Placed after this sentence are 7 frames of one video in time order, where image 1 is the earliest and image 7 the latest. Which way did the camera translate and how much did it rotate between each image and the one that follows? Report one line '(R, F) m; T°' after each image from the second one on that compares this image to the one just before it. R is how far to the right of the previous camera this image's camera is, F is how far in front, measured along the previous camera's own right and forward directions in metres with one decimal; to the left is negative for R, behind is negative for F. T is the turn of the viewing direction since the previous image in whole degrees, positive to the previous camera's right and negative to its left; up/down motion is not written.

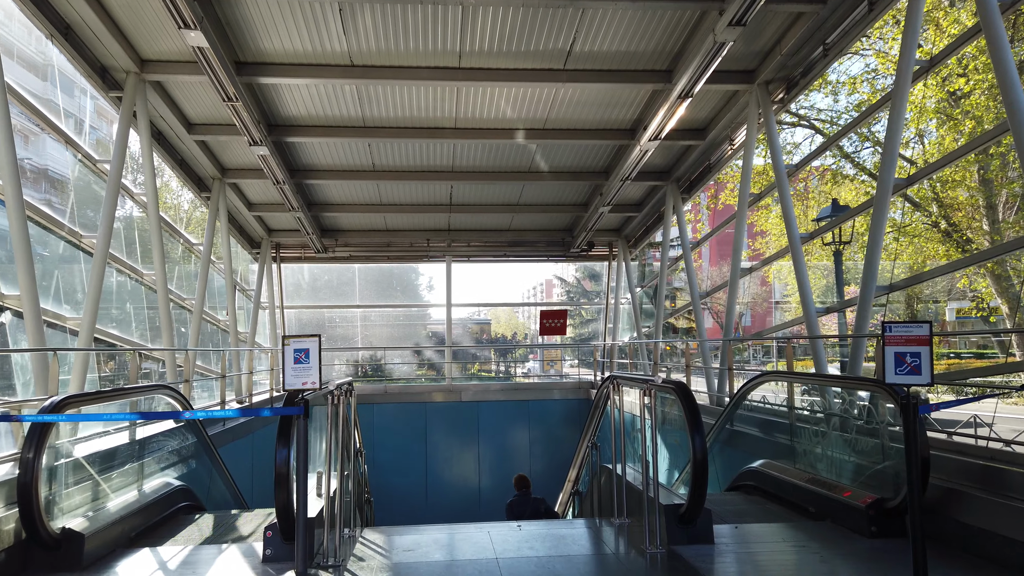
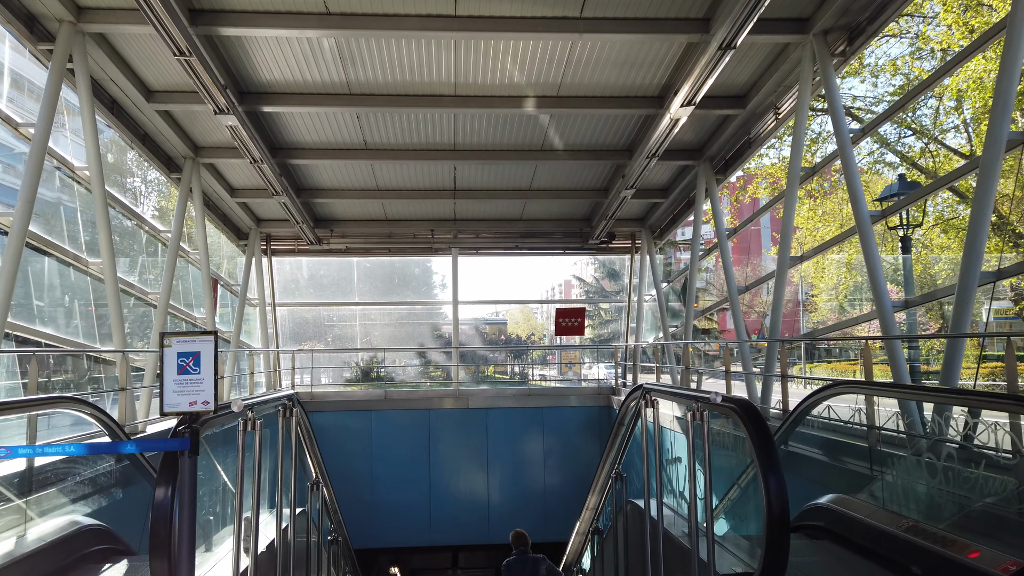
(+0.1, +1.2) m; -1°
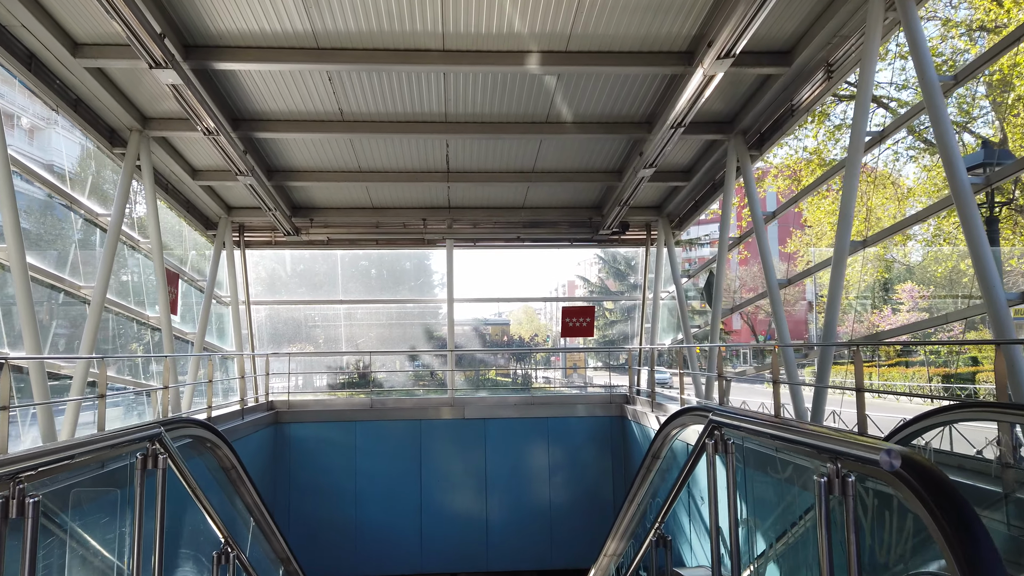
(0.0, +1.2) m; 0°
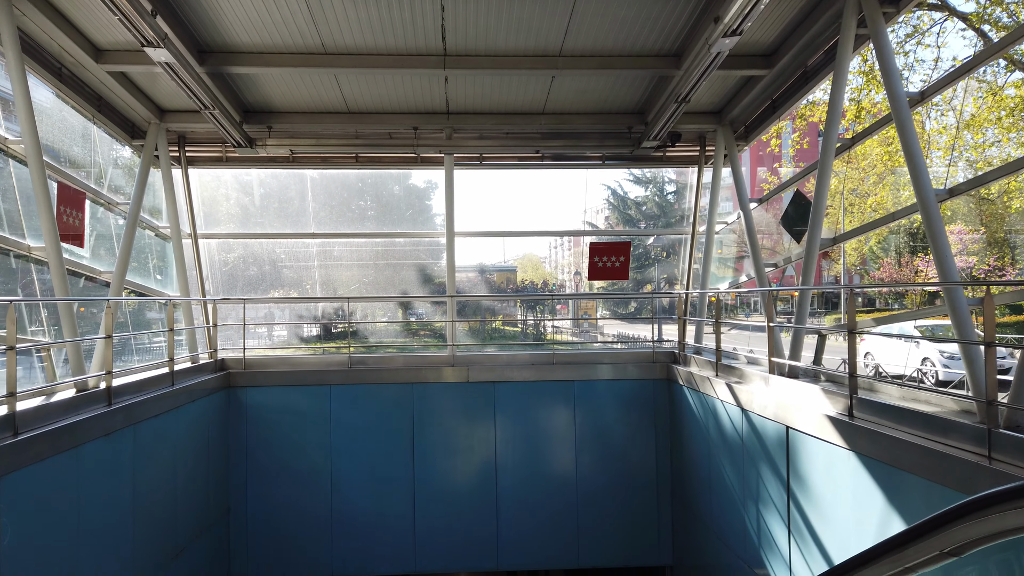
(-0.1, +2.3) m; 0°
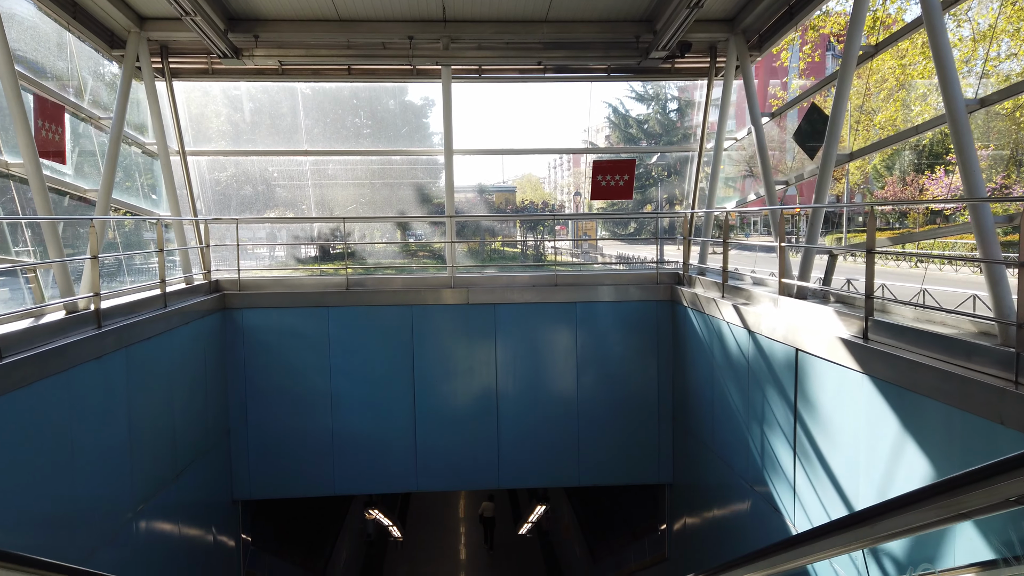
(0.0, +0.2) m; 0°
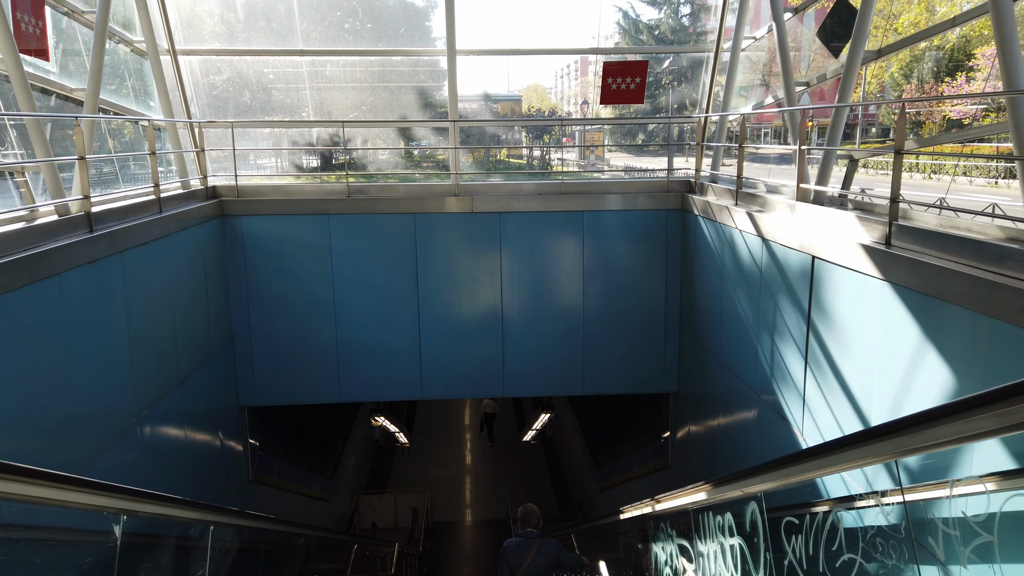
(0.0, +0.2) m; 0°
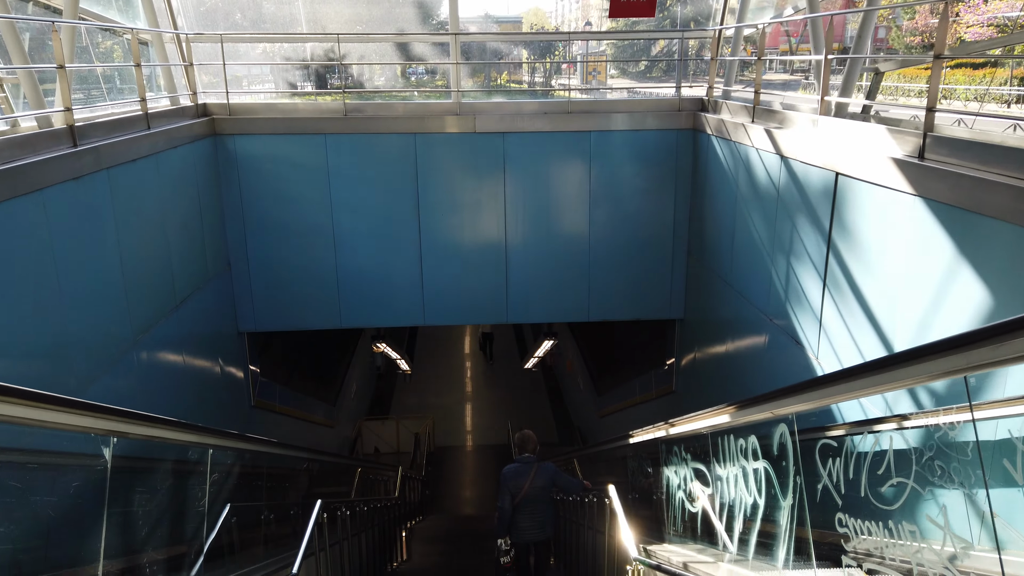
(-0.1, +0.2) m; 0°
